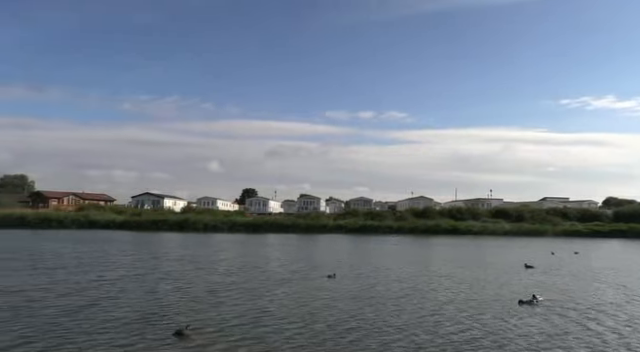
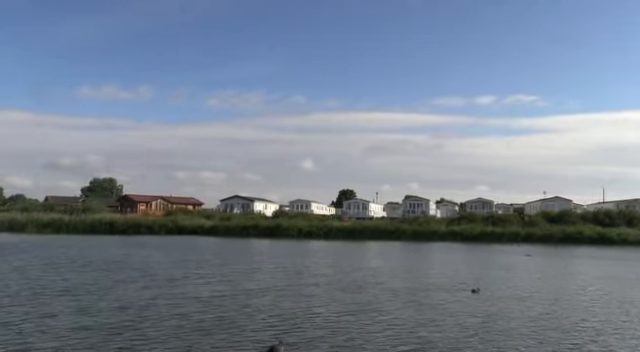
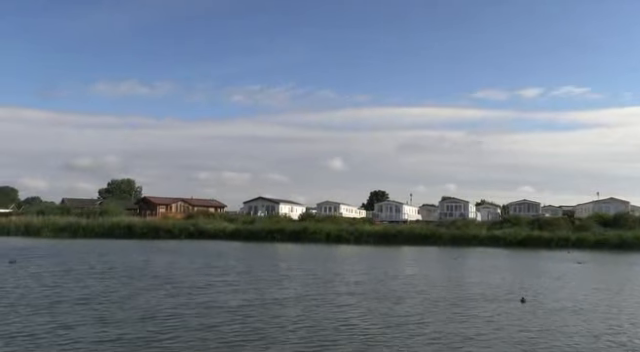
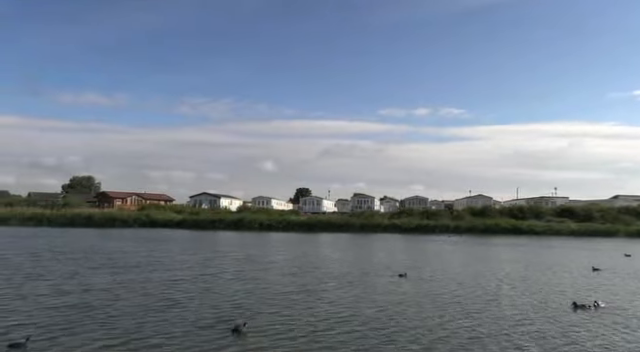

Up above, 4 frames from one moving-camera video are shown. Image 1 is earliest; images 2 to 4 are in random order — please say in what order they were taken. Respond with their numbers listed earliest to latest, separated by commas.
4, 2, 3
